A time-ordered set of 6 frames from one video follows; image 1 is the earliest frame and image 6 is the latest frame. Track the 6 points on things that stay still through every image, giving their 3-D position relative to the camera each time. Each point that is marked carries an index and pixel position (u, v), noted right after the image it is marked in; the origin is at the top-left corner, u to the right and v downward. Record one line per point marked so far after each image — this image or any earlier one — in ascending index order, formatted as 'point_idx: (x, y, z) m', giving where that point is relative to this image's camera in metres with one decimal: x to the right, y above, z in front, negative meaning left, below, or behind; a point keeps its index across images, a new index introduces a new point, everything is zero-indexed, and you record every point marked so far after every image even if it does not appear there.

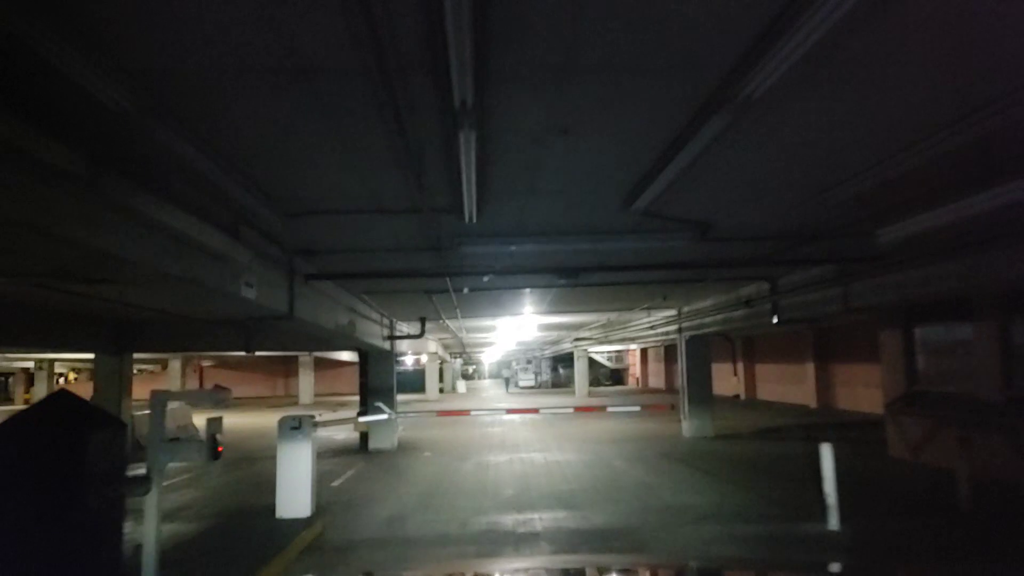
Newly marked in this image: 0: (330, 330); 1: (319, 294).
0: (-2.7, -0.6, +12.0) m
1: (-2.6, -0.1, +10.8) m
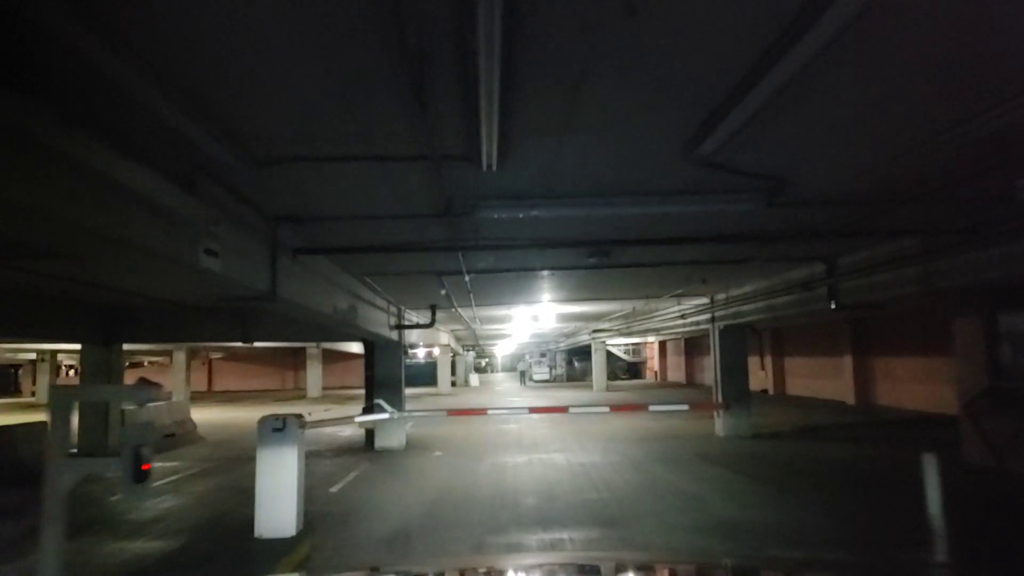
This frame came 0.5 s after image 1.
0: (-2.4, -0.4, +10.5) m
1: (-2.3, +0.2, +9.3) m
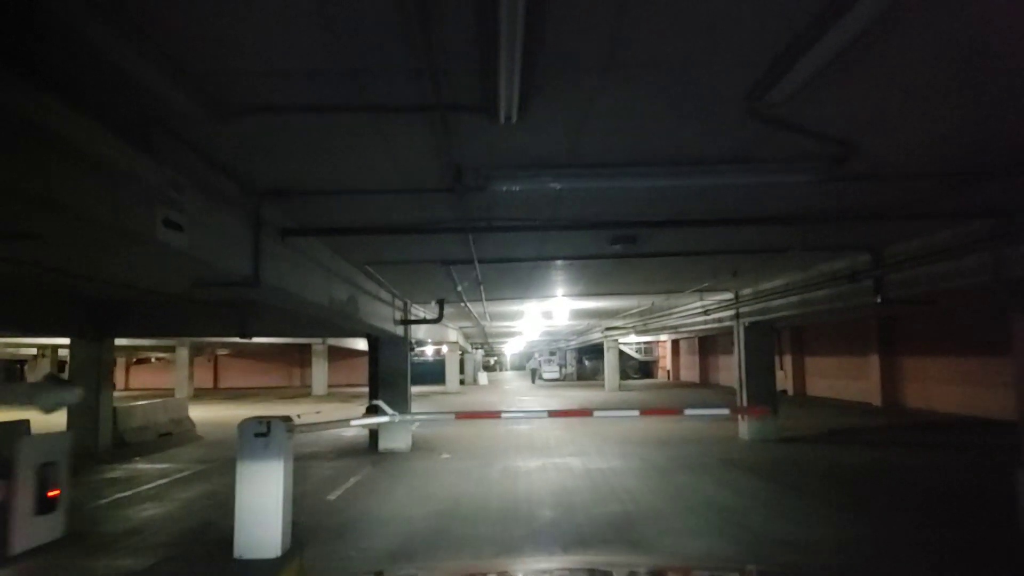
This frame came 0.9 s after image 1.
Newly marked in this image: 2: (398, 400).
0: (-2.2, -0.2, +9.5) m
1: (-2.1, +0.3, +8.3) m
2: (-2.4, -2.4, +16.9) m
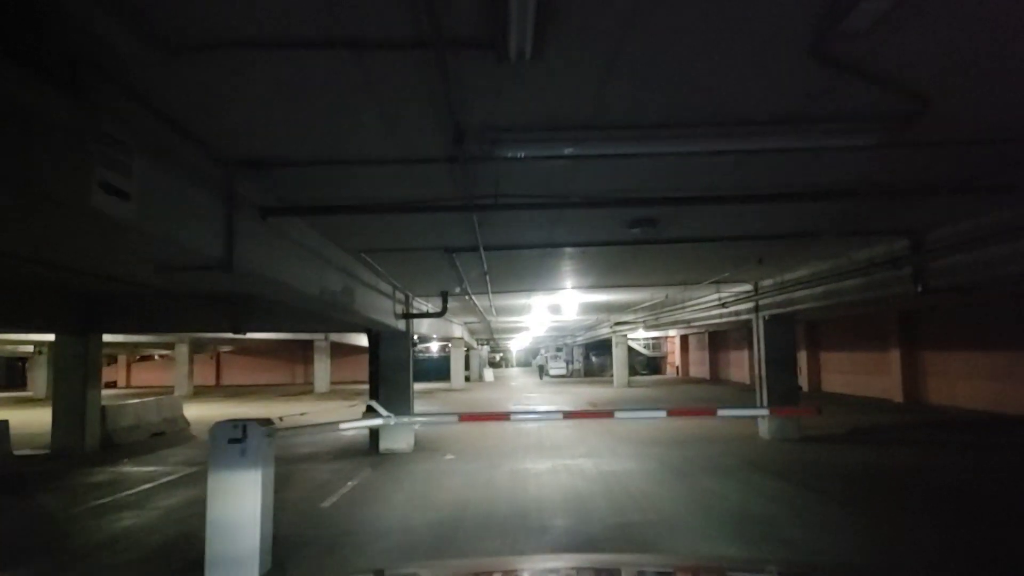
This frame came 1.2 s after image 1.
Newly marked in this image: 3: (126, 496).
0: (-2.1, -0.1, +8.7) m
1: (-2.1, +0.4, +7.5) m
2: (-2.3, -2.2, +16.1) m
3: (-5.4, -2.9, +11.2) m
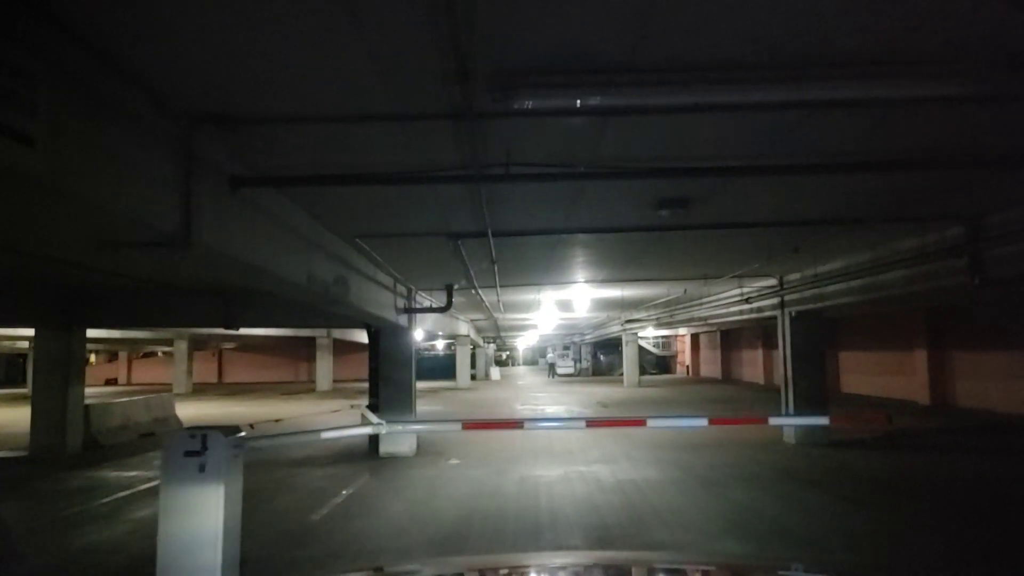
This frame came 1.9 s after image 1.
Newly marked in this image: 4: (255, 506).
0: (-2.0, 0.0, +7.8) m
1: (-2.0, +0.6, +6.5) m
2: (-2.1, -2.1, +15.2) m
3: (-5.2, -2.8, +10.3) m
4: (-3.2, -2.8, +10.2) m
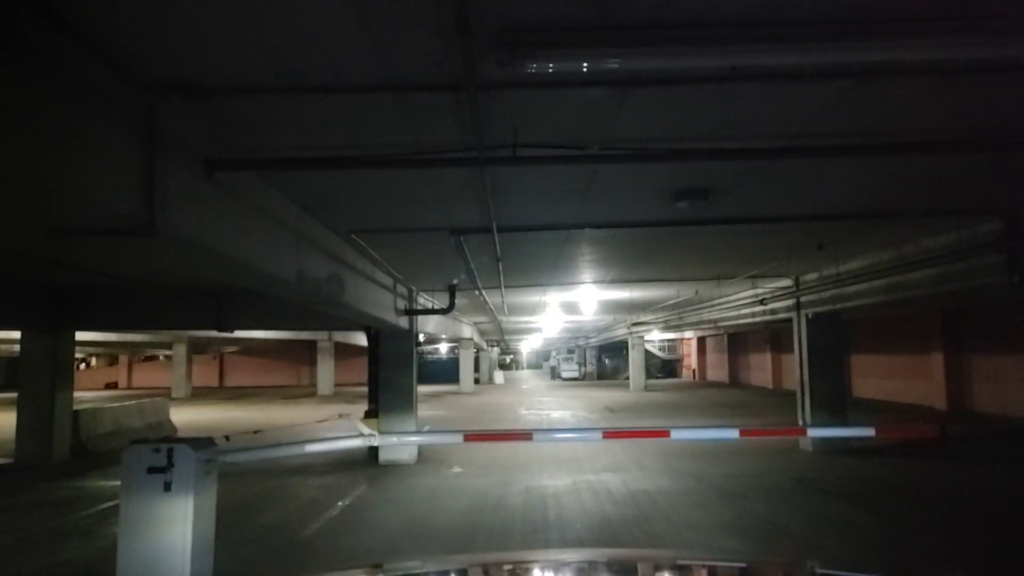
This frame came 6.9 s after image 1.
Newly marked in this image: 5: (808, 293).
0: (-2.0, 0.0, +7.2) m
1: (-1.9, +0.6, +6.0) m
2: (-2.0, -2.1, +14.6) m
3: (-5.2, -2.8, +9.7) m
4: (-3.2, -2.8, +9.7) m
5: (+5.3, -0.1, +14.3) m
